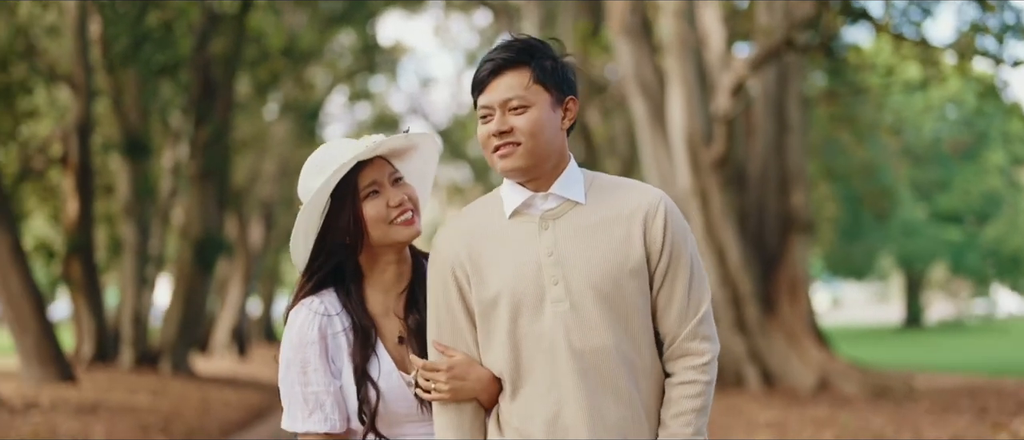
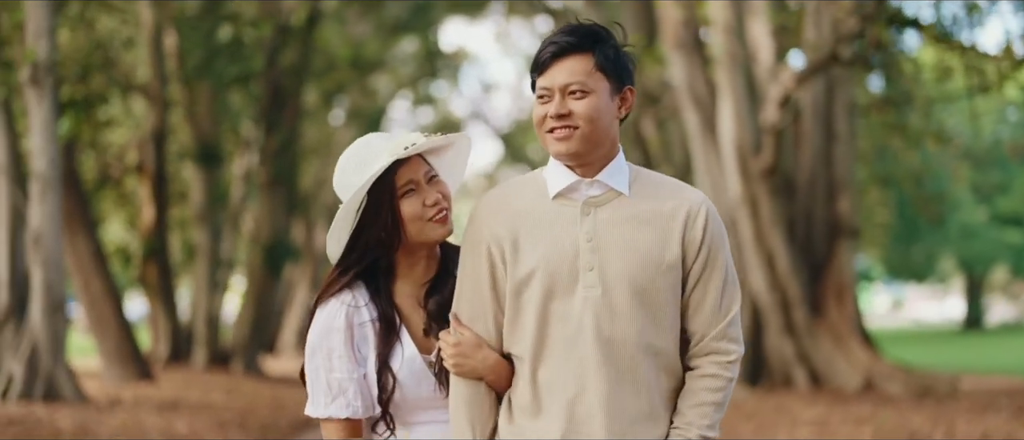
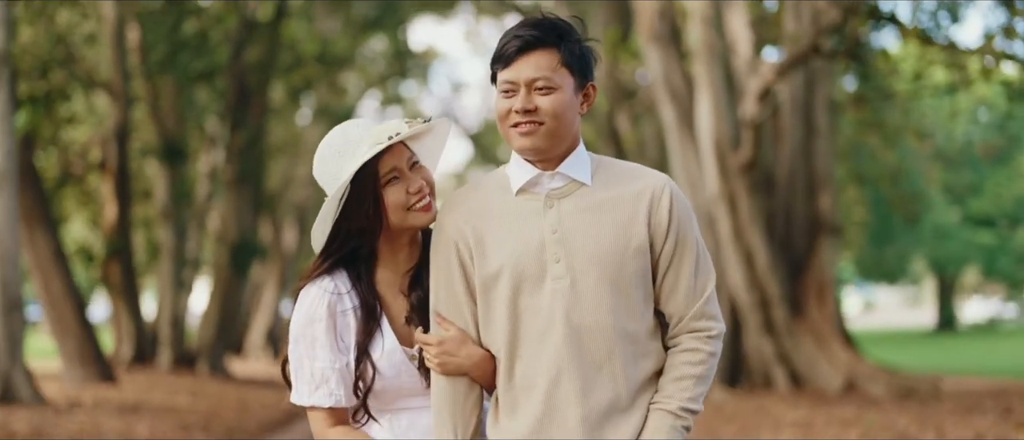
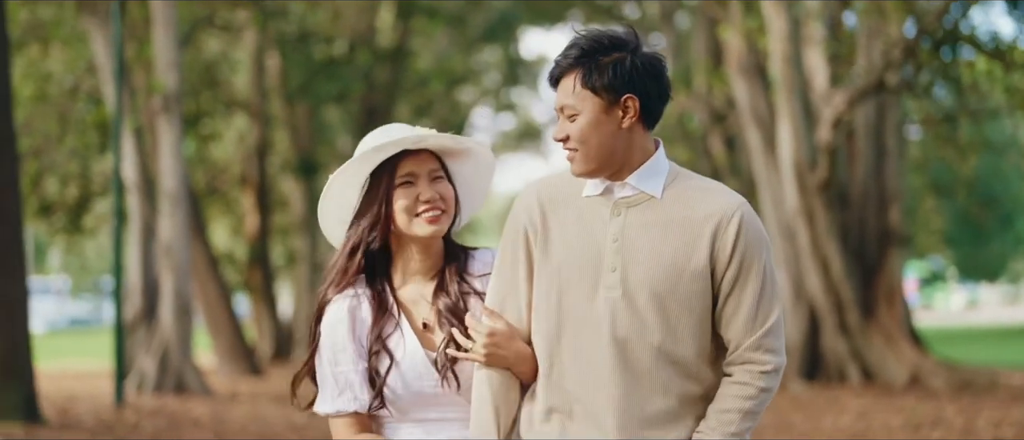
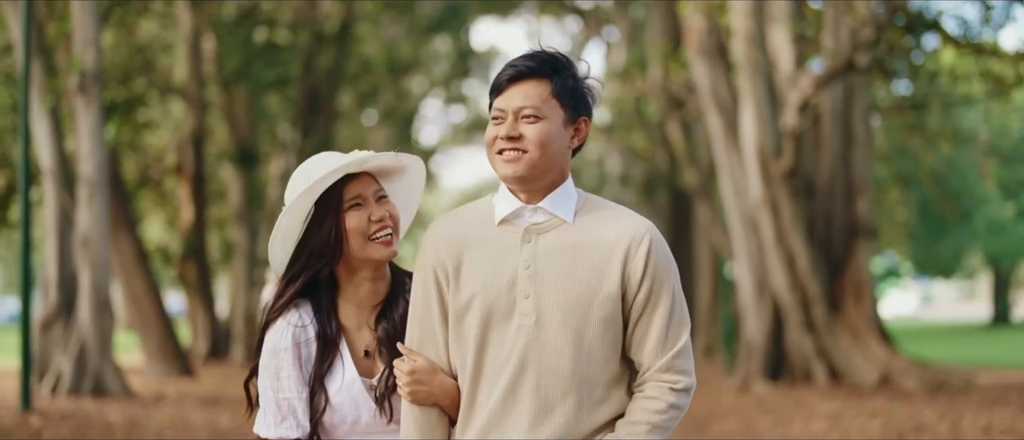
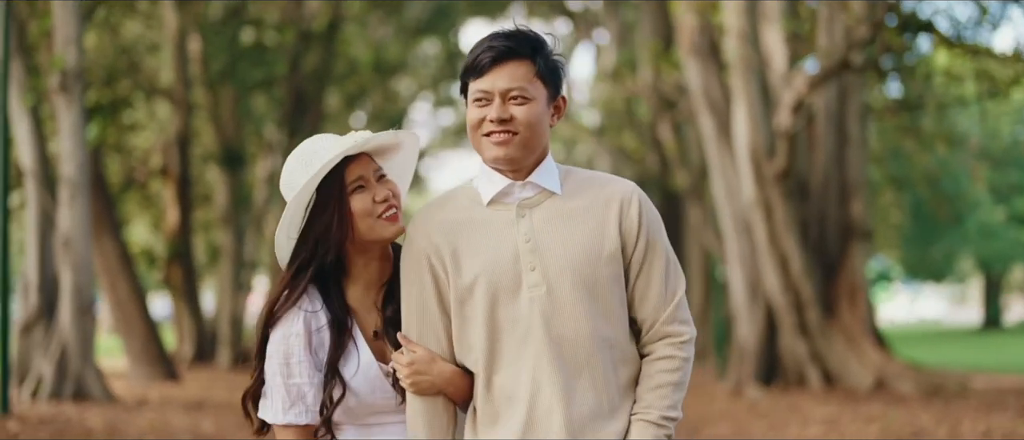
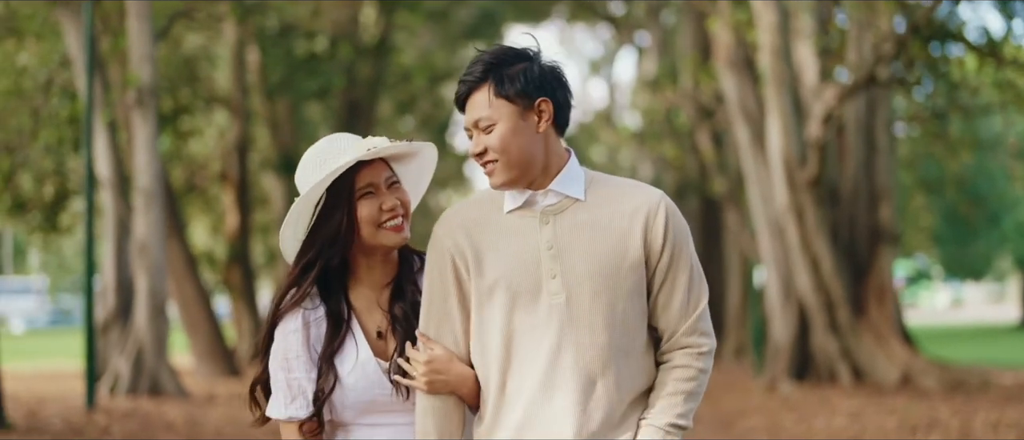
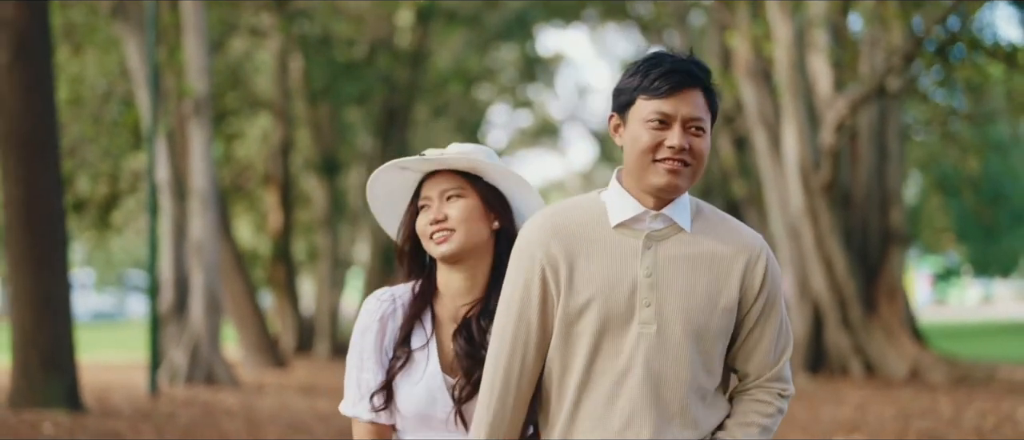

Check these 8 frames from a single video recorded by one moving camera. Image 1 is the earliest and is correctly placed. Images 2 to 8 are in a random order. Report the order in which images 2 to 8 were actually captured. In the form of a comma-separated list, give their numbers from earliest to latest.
3, 2, 6, 5, 7, 4, 8
